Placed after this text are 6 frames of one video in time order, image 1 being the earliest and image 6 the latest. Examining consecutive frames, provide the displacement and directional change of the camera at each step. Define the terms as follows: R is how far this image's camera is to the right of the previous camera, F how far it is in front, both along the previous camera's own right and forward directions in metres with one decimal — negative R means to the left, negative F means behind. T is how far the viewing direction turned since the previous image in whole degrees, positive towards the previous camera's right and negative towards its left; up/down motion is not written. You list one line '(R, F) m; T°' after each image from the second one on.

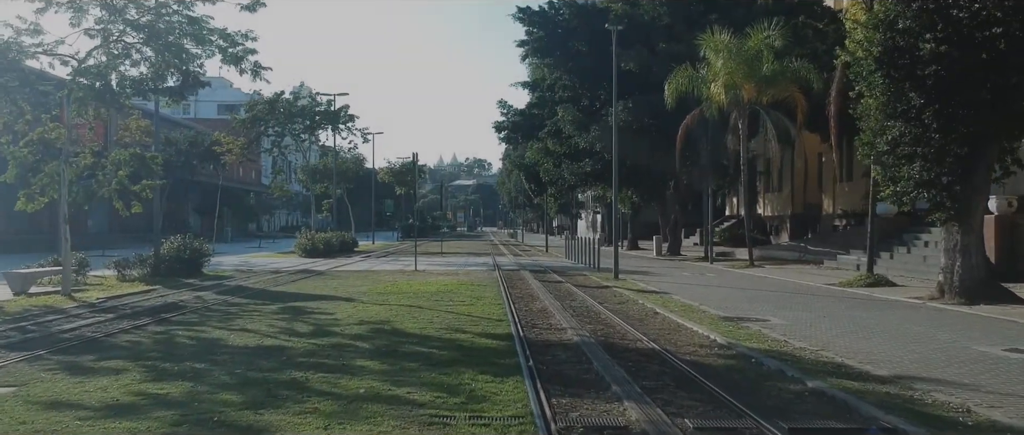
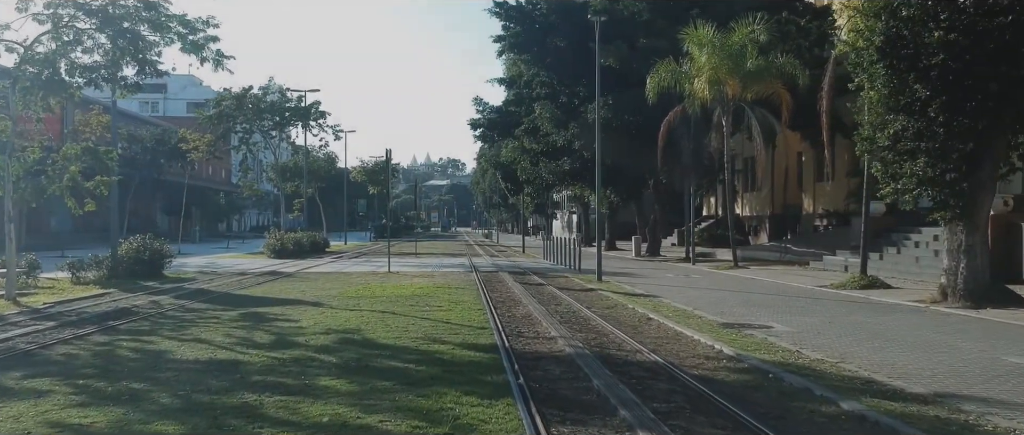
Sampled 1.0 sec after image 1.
(-0.1, +1.2) m; +2°
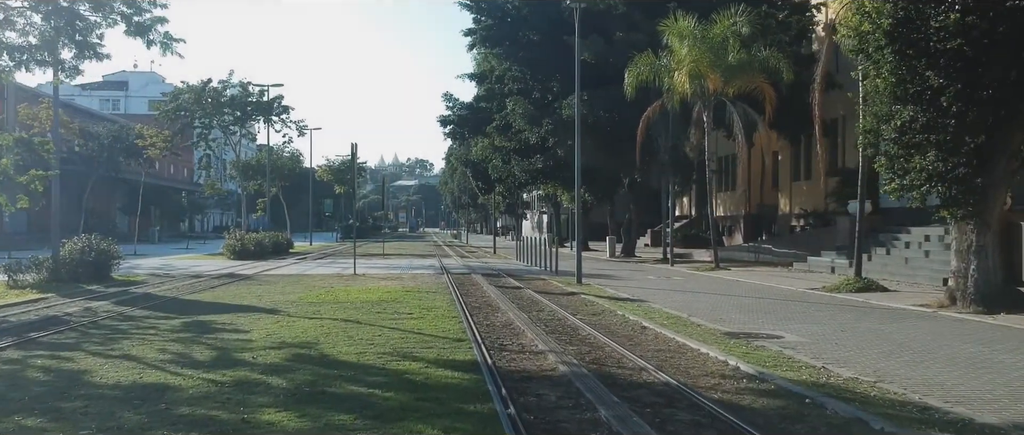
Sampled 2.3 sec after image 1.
(-0.2, +1.6) m; +2°
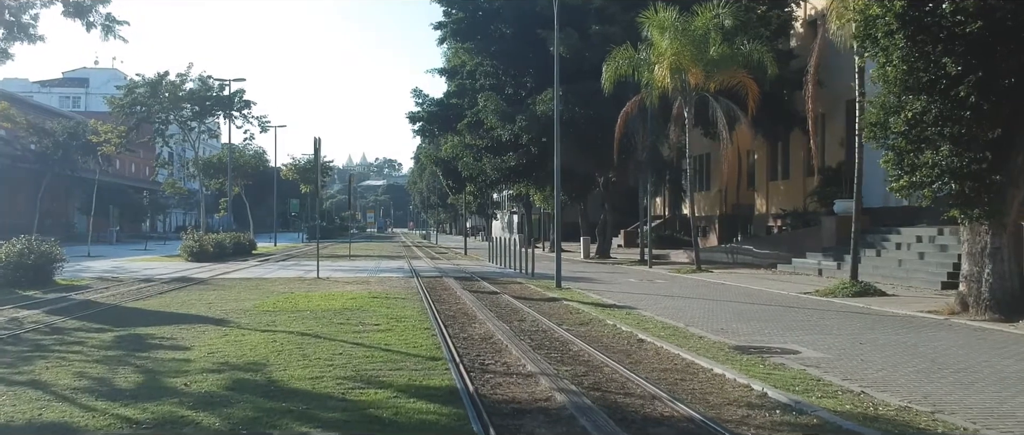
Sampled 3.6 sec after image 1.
(-0.2, +1.5) m; +2°
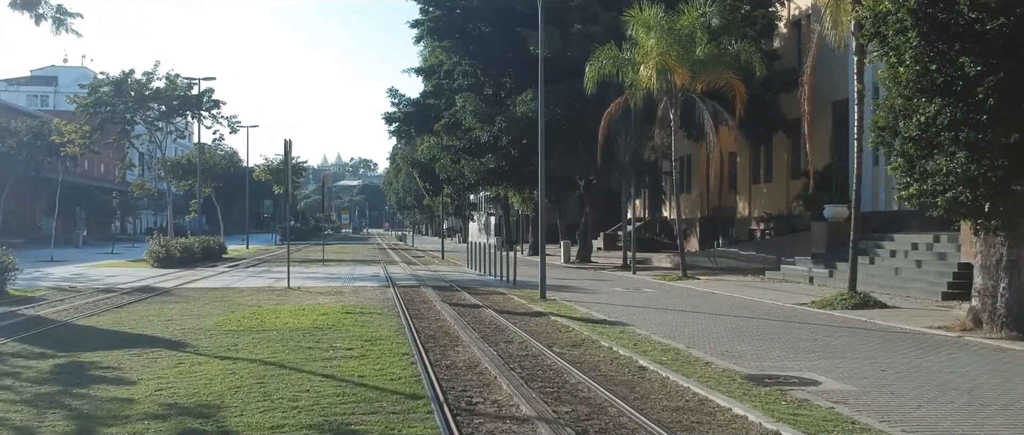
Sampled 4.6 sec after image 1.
(-0.1, +1.2) m; +2°
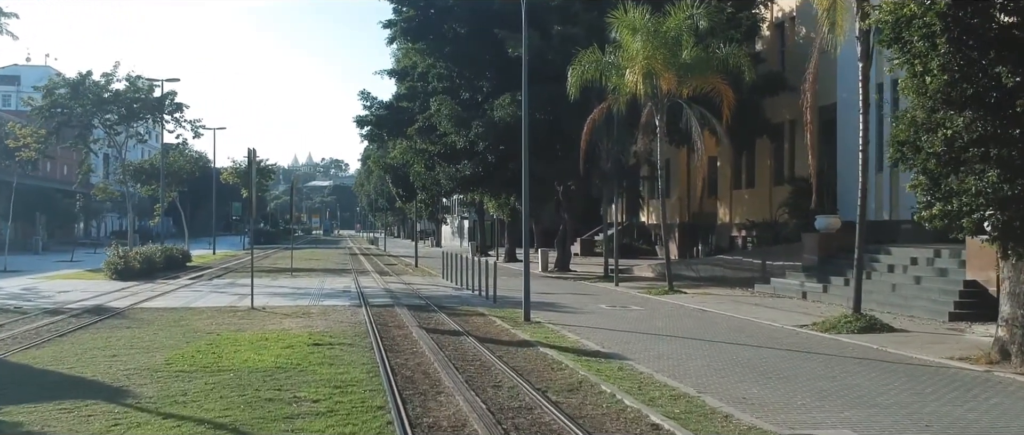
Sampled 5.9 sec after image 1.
(-0.2, +1.5) m; +2°
